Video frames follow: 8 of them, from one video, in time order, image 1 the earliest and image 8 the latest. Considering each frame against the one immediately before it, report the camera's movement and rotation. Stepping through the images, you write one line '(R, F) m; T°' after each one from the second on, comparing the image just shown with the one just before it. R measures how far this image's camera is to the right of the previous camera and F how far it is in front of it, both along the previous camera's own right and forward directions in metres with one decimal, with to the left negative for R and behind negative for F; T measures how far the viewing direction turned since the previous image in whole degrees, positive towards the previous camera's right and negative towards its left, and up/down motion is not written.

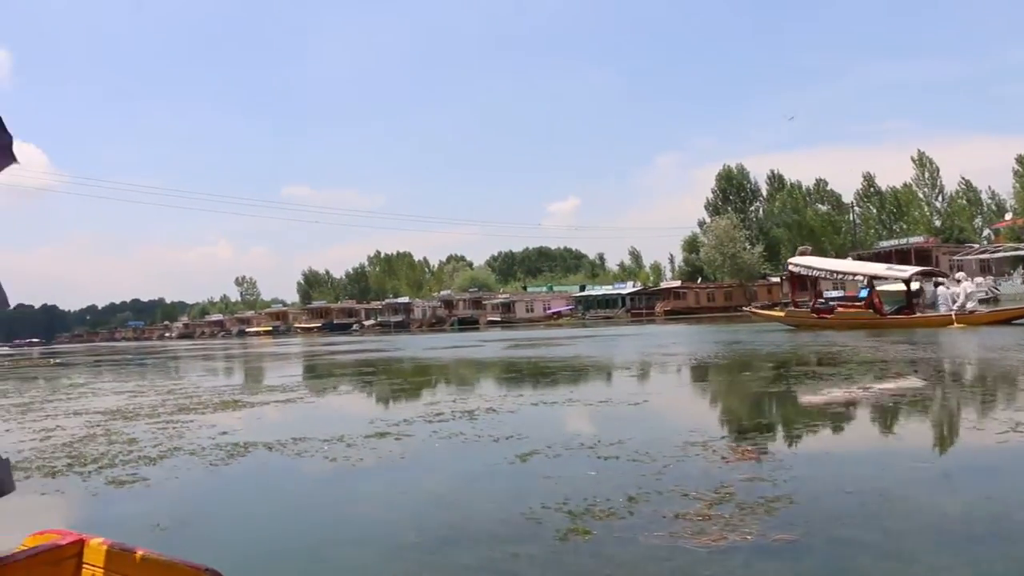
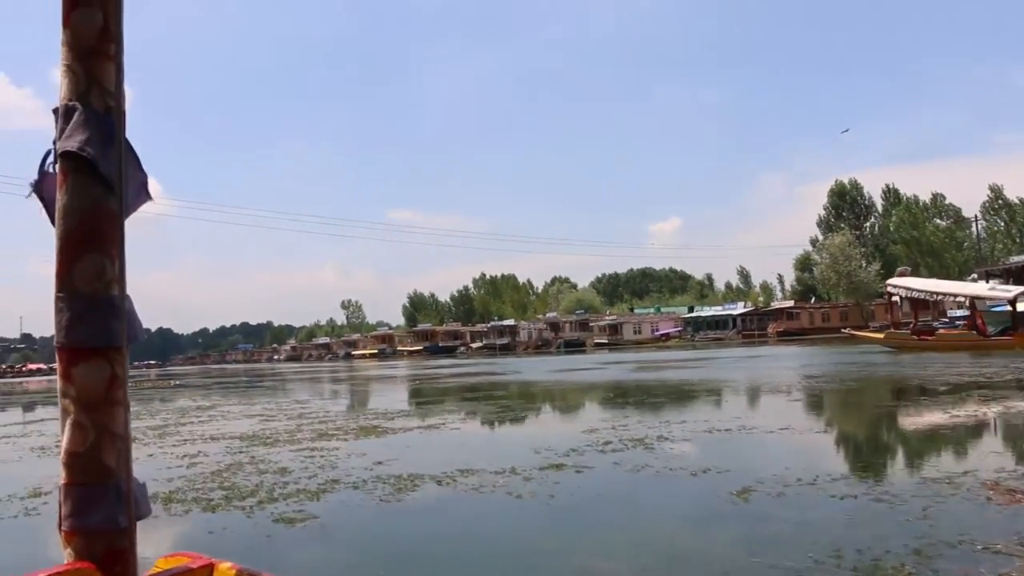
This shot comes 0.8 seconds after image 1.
(-0.3, +0.3) m; -5°
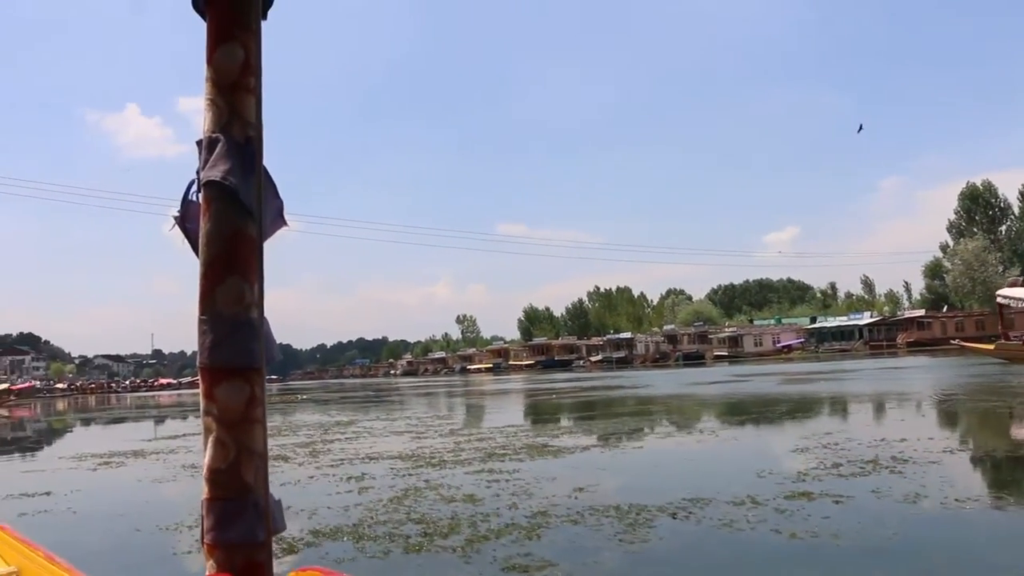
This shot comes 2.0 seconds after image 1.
(-0.3, +0.3) m; -6°
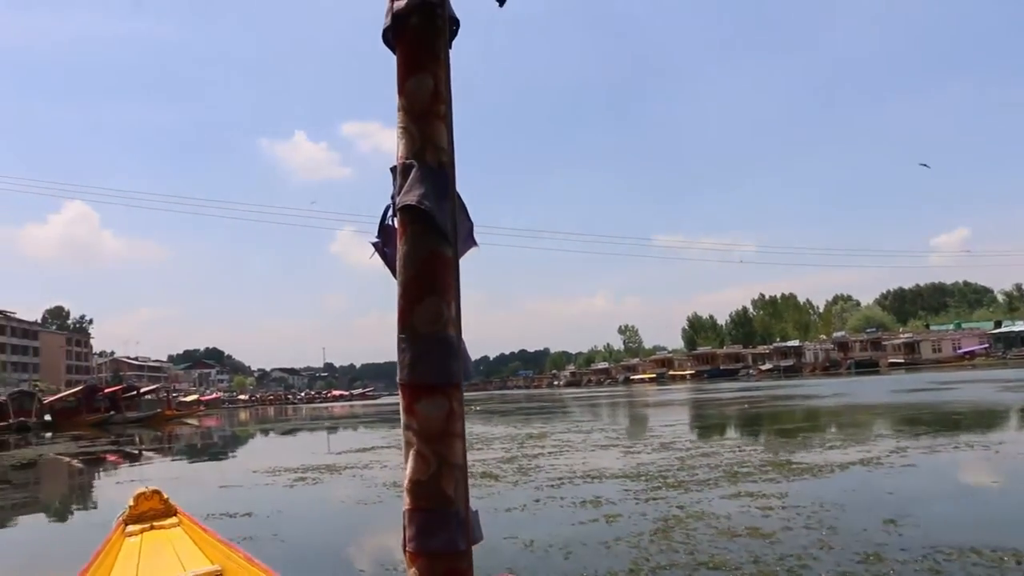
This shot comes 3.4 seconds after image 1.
(-0.4, +0.1) m; -8°
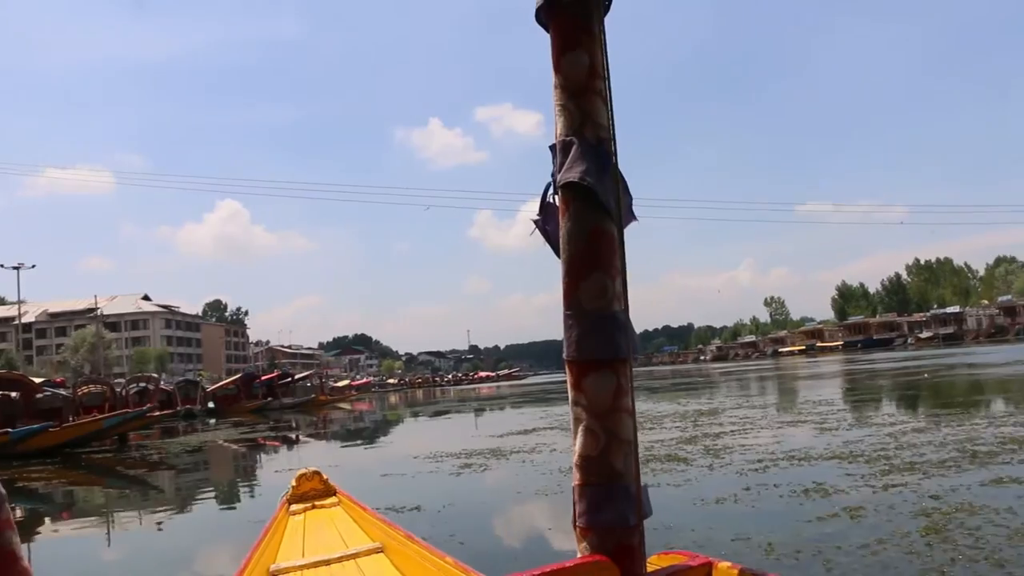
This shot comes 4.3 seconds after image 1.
(-0.3, 0.0) m; -7°
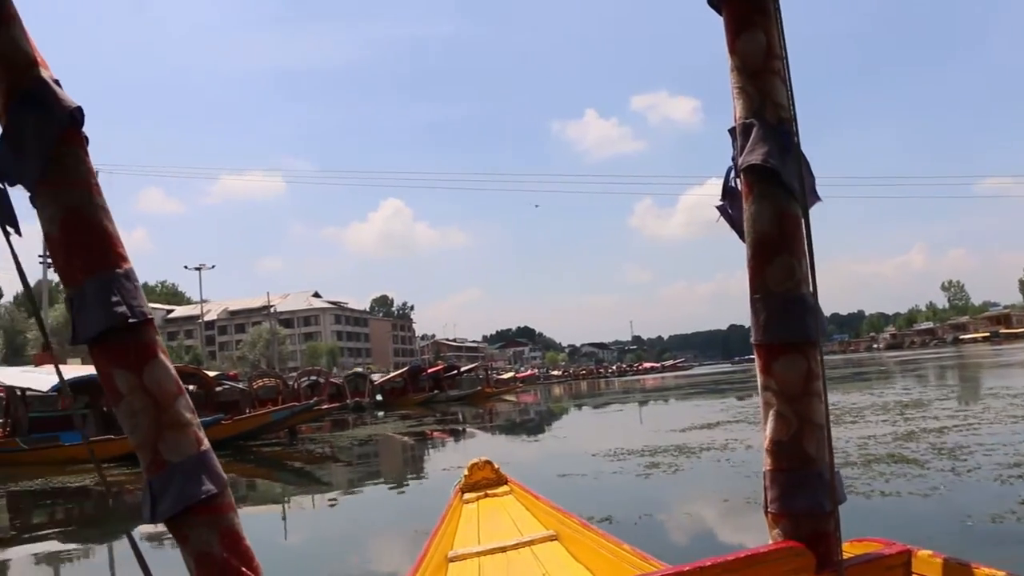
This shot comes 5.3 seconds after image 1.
(-0.3, 0.0) m; -8°
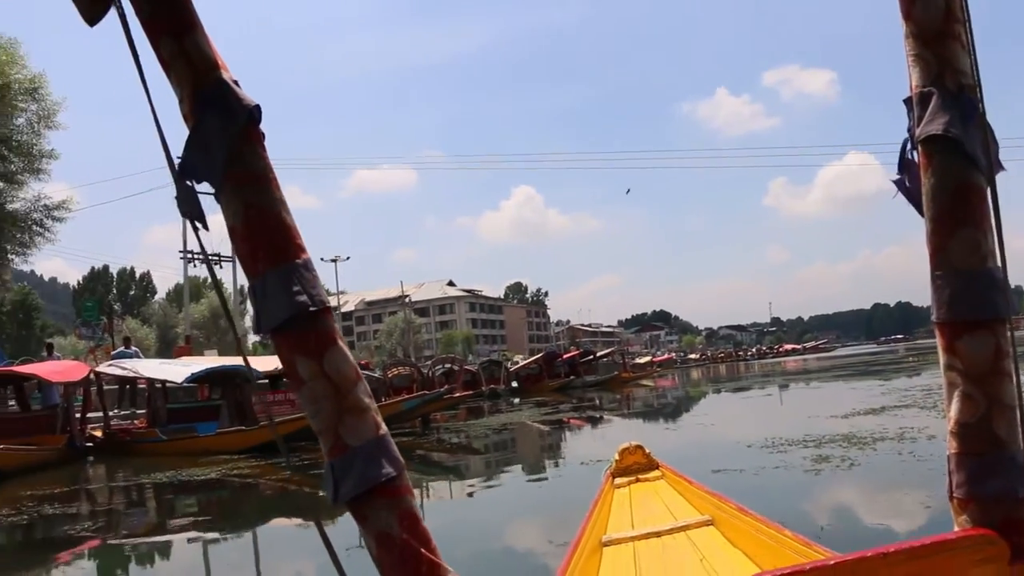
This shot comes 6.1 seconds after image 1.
(-0.5, +0.1) m; -6°
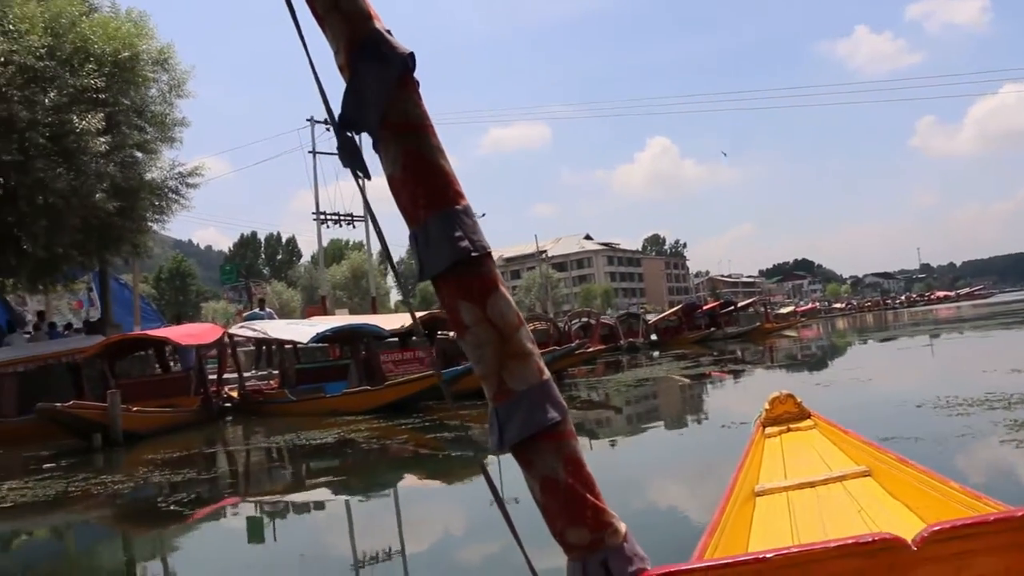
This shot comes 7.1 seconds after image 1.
(-0.5, -0.1) m; -6°
